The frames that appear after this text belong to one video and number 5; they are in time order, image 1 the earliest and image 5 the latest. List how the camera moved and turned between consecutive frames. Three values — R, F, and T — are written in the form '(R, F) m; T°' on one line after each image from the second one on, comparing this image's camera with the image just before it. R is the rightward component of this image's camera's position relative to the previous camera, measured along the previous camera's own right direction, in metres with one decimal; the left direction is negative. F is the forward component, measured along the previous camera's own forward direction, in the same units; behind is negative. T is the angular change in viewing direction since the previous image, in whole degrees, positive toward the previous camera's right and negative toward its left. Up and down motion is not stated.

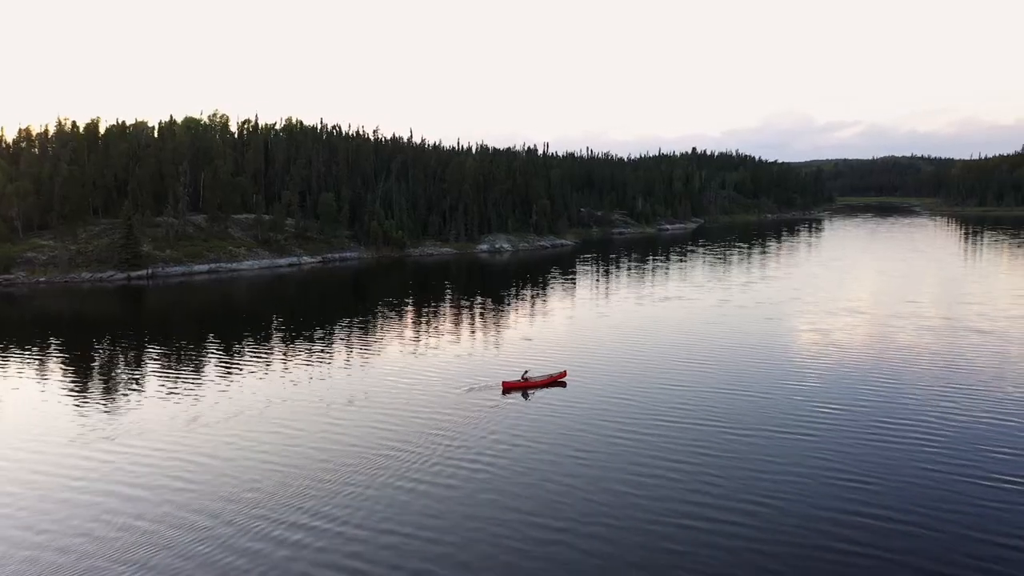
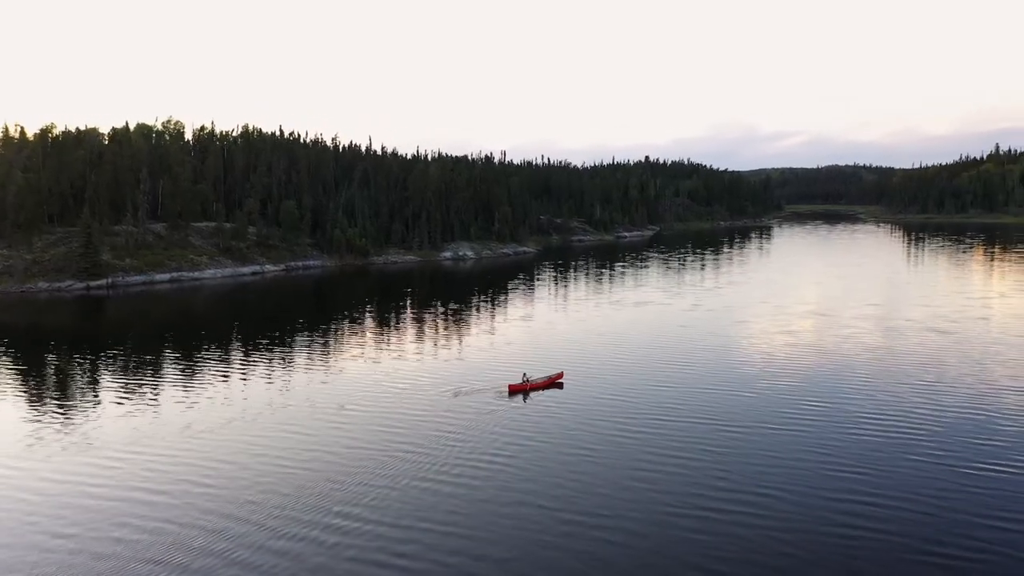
(-1.5, -0.6) m; +3°
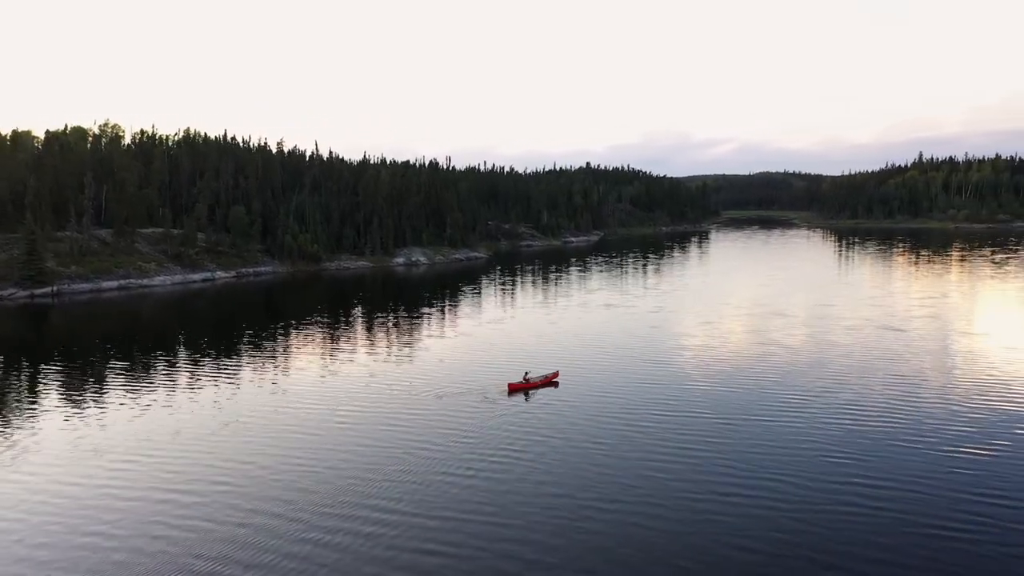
(-1.9, -0.8) m; +4°
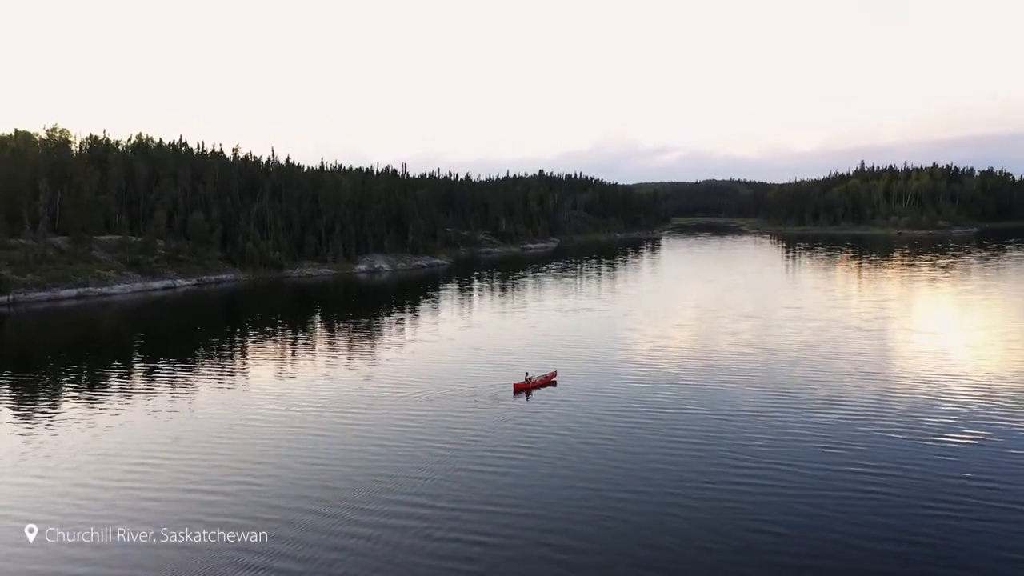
(-1.7, -0.9) m; +3°
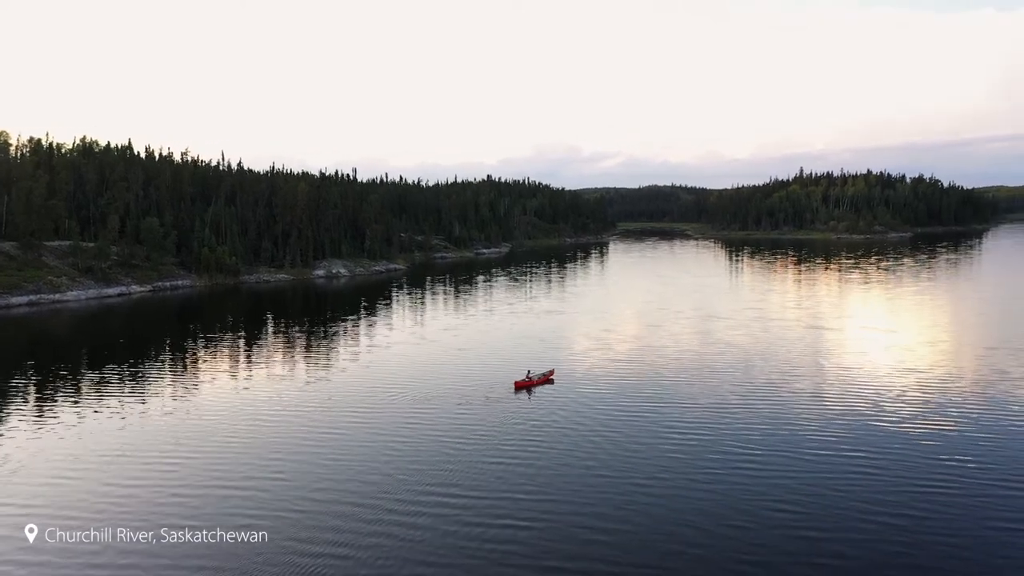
(-1.9, -1.1) m; +4°
